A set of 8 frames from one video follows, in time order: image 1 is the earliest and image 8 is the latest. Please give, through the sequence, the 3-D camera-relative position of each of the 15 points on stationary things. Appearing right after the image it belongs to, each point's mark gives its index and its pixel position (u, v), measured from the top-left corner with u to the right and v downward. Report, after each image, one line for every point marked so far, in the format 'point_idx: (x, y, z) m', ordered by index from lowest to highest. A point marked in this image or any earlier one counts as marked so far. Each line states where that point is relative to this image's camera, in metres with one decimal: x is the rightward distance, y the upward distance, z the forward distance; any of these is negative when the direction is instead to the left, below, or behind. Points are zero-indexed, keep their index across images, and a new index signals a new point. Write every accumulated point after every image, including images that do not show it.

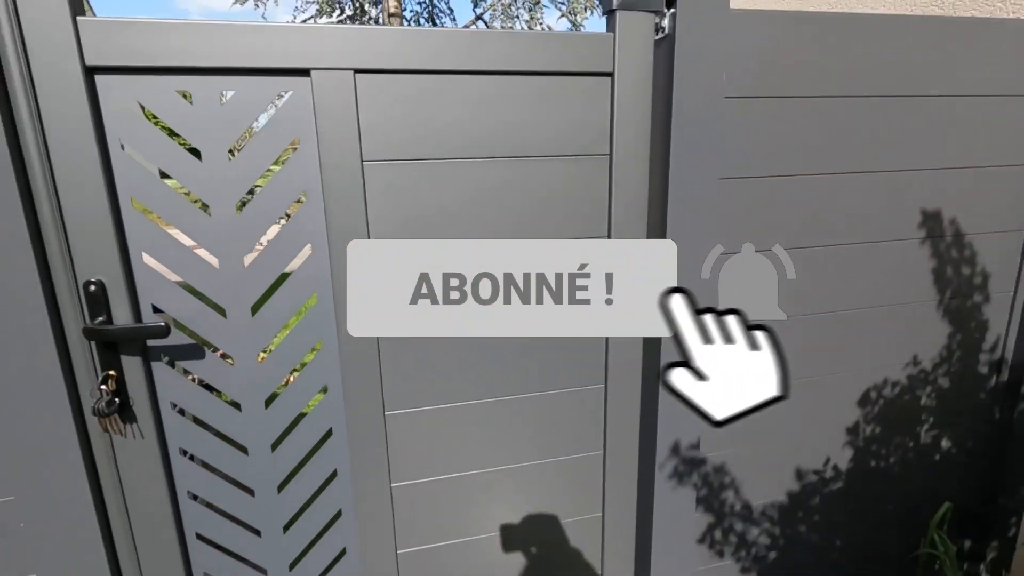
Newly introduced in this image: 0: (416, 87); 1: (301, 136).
0: (-0.2, +0.4, +1.1) m
1: (-0.4, +0.3, +1.1) m
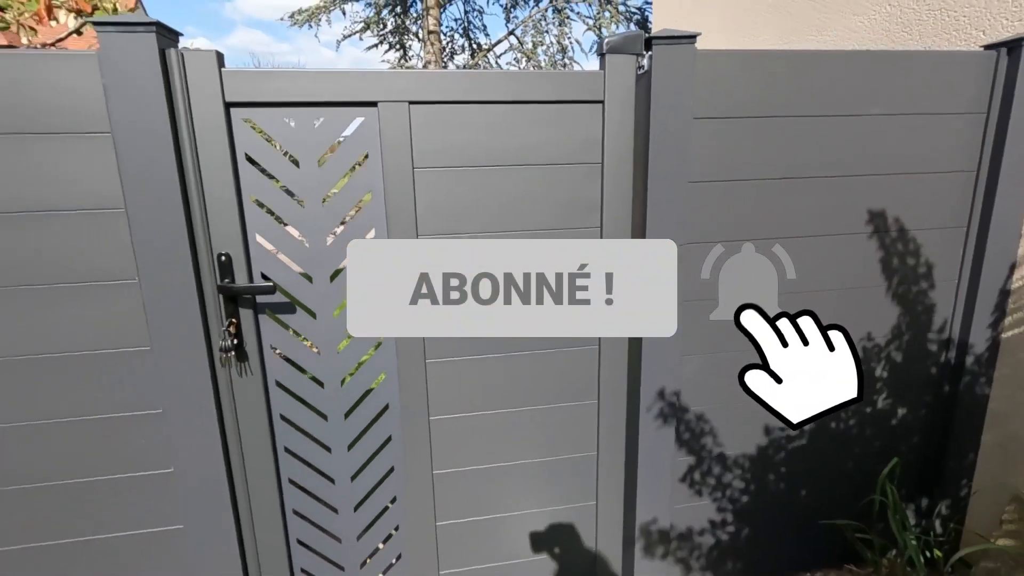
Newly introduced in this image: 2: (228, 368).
0: (-0.2, +0.5, +1.5) m
1: (-0.4, +0.4, +1.5) m
2: (-0.8, -0.2, +1.5) m
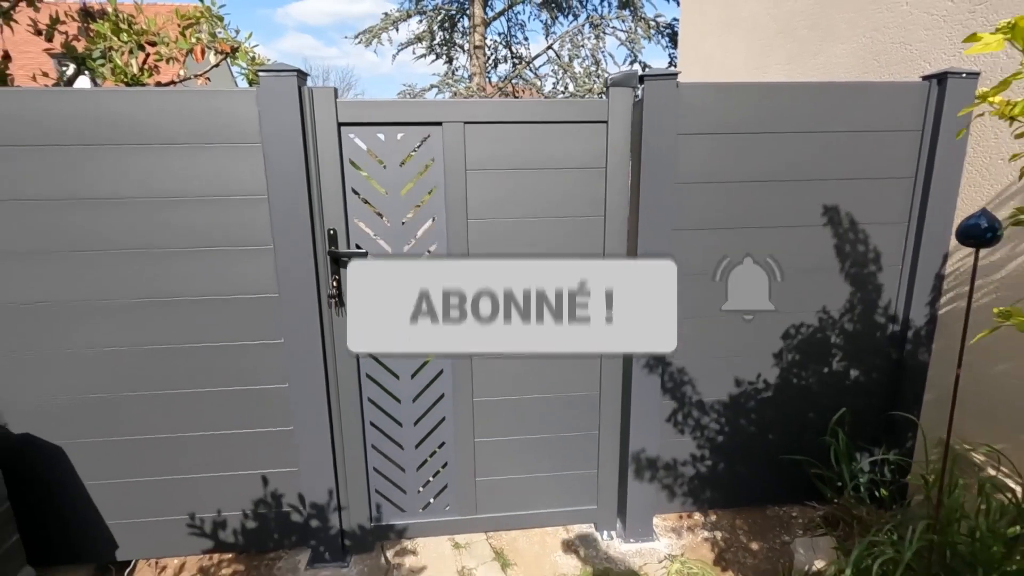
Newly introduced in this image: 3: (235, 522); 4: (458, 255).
0: (-0.1, +0.6, +2.0) m
1: (-0.3, +0.5, +2.0) m
2: (-0.7, -0.1, +2.1) m
3: (-1.1, -1.0, +2.2) m
4: (-0.2, +0.1, +2.1) m
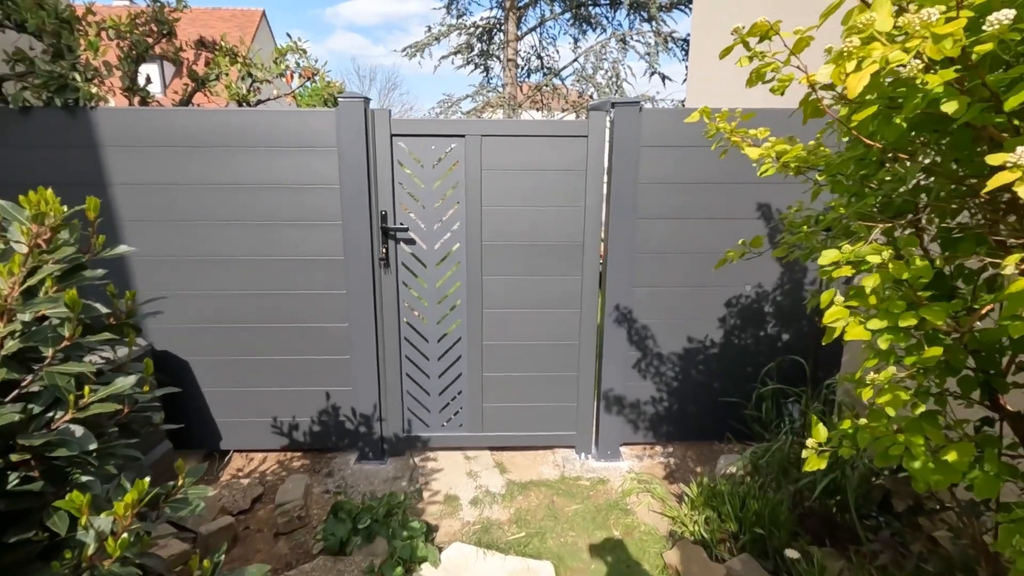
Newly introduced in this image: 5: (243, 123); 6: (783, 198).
0: (0.0, +0.7, +2.7) m
1: (-0.3, +0.7, +2.7) m
2: (-0.7, +0.1, +2.8) m
3: (-1.2, -0.8, +3.0) m
4: (-0.2, +0.3, +2.8) m
5: (-1.3, +0.8, +2.7) m
6: (+1.4, +0.5, +2.8) m
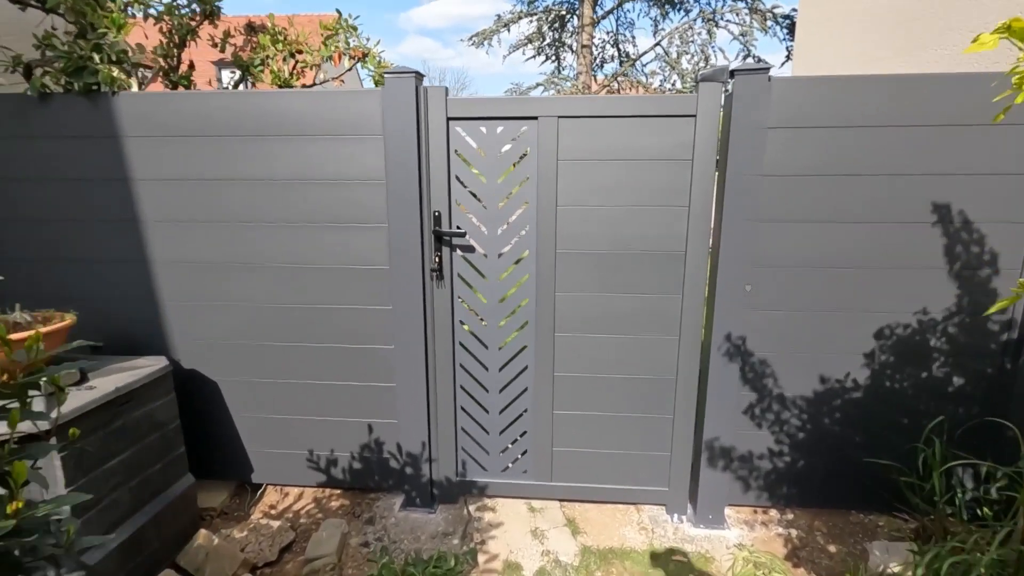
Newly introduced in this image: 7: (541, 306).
0: (+0.3, +0.7, +2.2) m
1: (+0.1, +0.6, +2.2) m
2: (-0.4, 0.0, +2.3) m
3: (-0.8, -0.8, +2.6) m
4: (+0.1, +0.2, +2.3) m
5: (-1.0, +0.8, +2.3) m
6: (+1.7, +0.4, +2.0) m
7: (+0.1, -0.1, +2.3) m
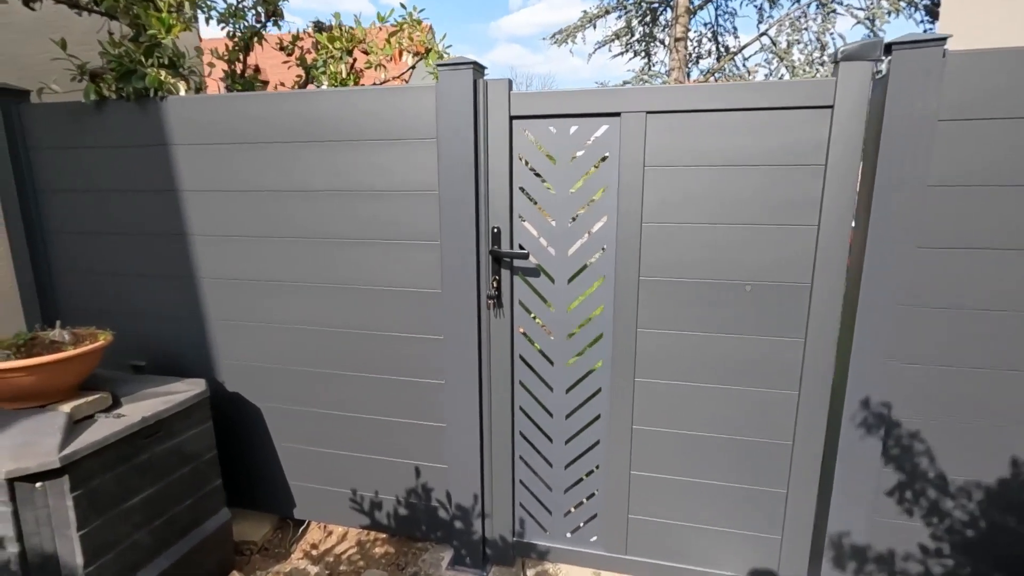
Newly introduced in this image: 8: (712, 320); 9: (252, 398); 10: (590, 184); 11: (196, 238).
0: (+0.6, +0.5, +1.7) m
1: (+0.3, +0.5, +1.8) m
2: (-0.1, -0.1, +2.0) m
3: (-0.5, -0.9, +2.3) m
4: (+0.4, +0.1, +1.9) m
5: (-0.7, +0.7, +2.0) m
6: (+1.9, +0.2, +1.4) m
7: (+0.4, -0.2, +1.9) m
8: (+0.7, -0.1, +1.8) m
9: (-1.1, -0.5, +2.3) m
10: (+0.3, +0.4, +1.8) m
11: (-1.3, +0.2, +2.2) m
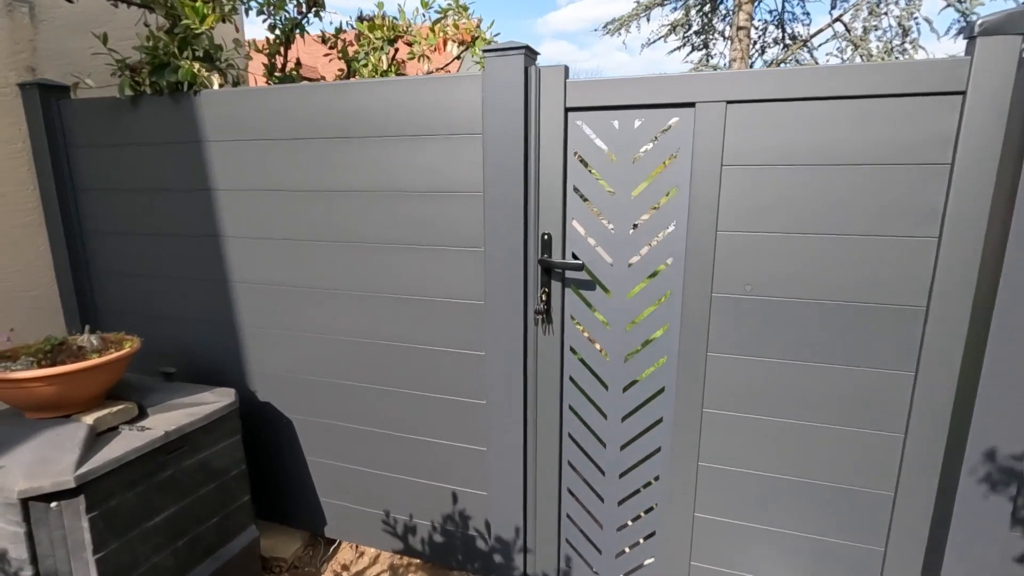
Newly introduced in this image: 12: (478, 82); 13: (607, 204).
0: (+0.7, +0.5, +1.5) m
1: (+0.5, +0.4, +1.6) m
2: (+0.1, -0.1, +1.8) m
3: (-0.4, -1.0, +2.1) m
4: (+0.6, 0.0, +1.6) m
5: (-0.5, +0.6, +1.9) m
6: (+2.1, +0.1, +1.0) m
7: (+0.5, -0.2, +1.7) m
8: (+0.8, -0.2, +1.5) m
9: (-0.9, -0.5, +2.2) m
10: (+0.4, +0.3, +1.6) m
11: (-1.1, +0.2, +2.1) m
12: (-0.1, +0.7, +1.7) m
13: (+0.3, +0.3, +1.7) m
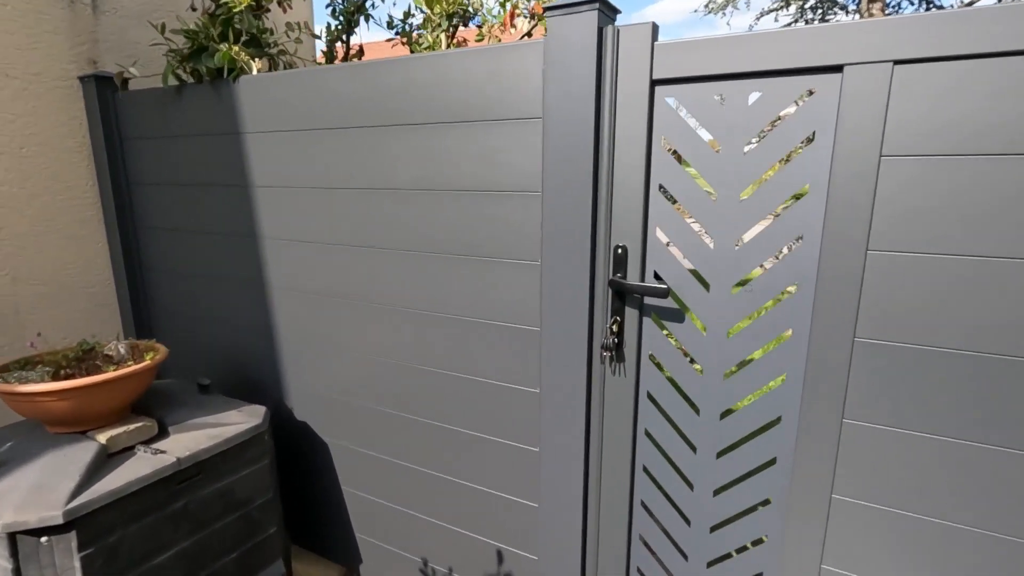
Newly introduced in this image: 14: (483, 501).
0: (+0.8, +0.4, +1.0) m
1: (+0.6, +0.3, +1.1) m
2: (+0.2, -0.2, +1.4) m
3: (-0.2, -1.0, +1.8) m
4: (+0.7, -0.1, +1.2) m
5: (-0.3, +0.6, +1.6) m
6: (+2.1, 0.0, +0.3) m
7: (+0.7, -0.3, +1.2) m
8: (+0.9, -0.3, +1.1) m
9: (-0.7, -0.5, +2.0) m
10: (+0.6, +0.2, +1.2) m
11: (-0.9, +0.2, +1.9) m
12: (+0.1, +0.6, +1.3) m
13: (+0.4, +0.2, +1.3) m
14: (-0.1, -0.7, +1.7) m
